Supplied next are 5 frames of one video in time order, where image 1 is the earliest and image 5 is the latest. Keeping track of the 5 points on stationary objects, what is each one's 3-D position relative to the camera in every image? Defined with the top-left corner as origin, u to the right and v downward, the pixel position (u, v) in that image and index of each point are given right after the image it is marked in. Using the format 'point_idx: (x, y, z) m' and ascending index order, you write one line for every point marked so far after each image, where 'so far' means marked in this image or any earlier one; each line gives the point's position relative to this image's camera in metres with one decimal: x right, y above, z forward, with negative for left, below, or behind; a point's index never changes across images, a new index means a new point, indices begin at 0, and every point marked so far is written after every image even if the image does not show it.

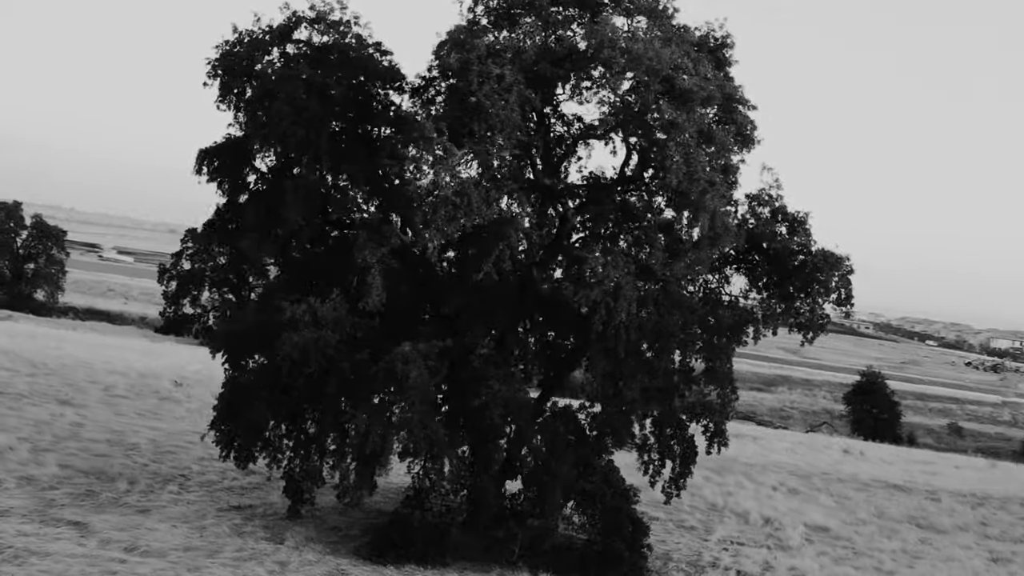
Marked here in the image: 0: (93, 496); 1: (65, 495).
0: (-6.8, -3.4, +12.5) m
1: (-7.1, -3.3, +12.2) m
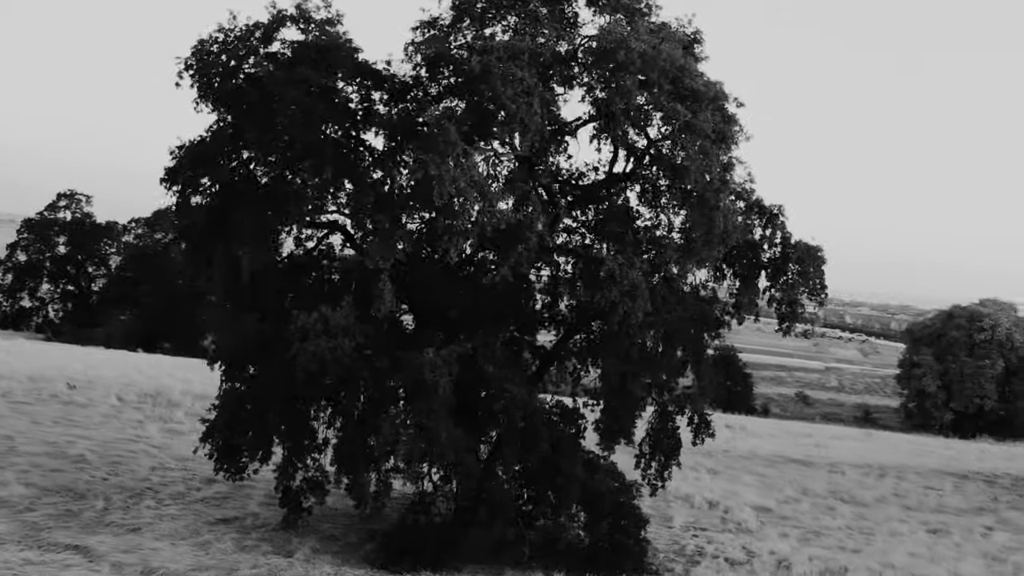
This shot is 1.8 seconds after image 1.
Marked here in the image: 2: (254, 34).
0: (-6.8, -3.5, +11.9) m
1: (-7.0, -3.5, +11.5) m
2: (-4.1, +4.1, +12.5) m
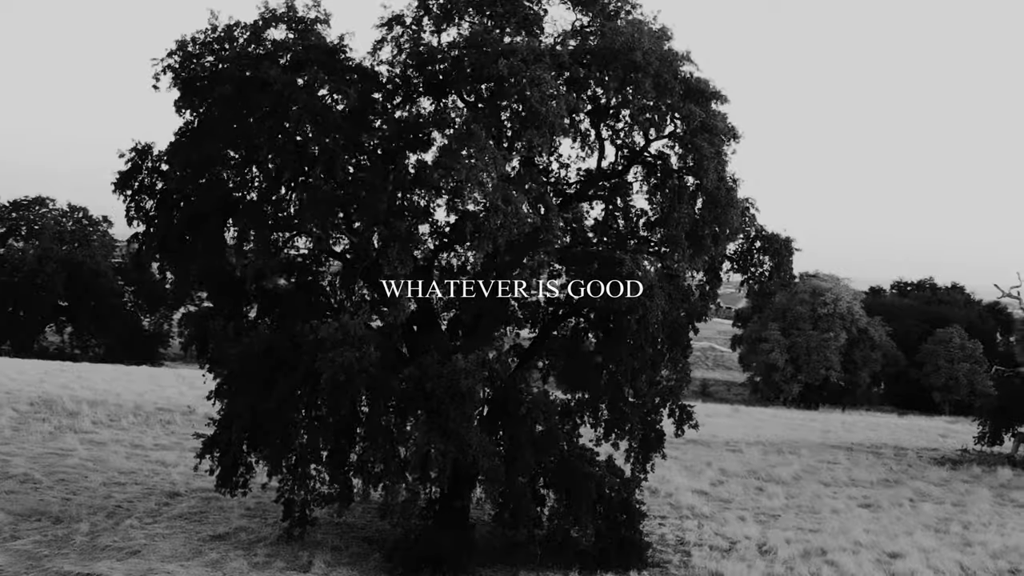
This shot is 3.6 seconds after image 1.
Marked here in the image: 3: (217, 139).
0: (-6.6, -3.7, +11.3) m
1: (-6.8, -3.7, +10.9) m
2: (-4.2, +4.0, +12.1) m
3: (-4.6, +2.4, +12.0) m
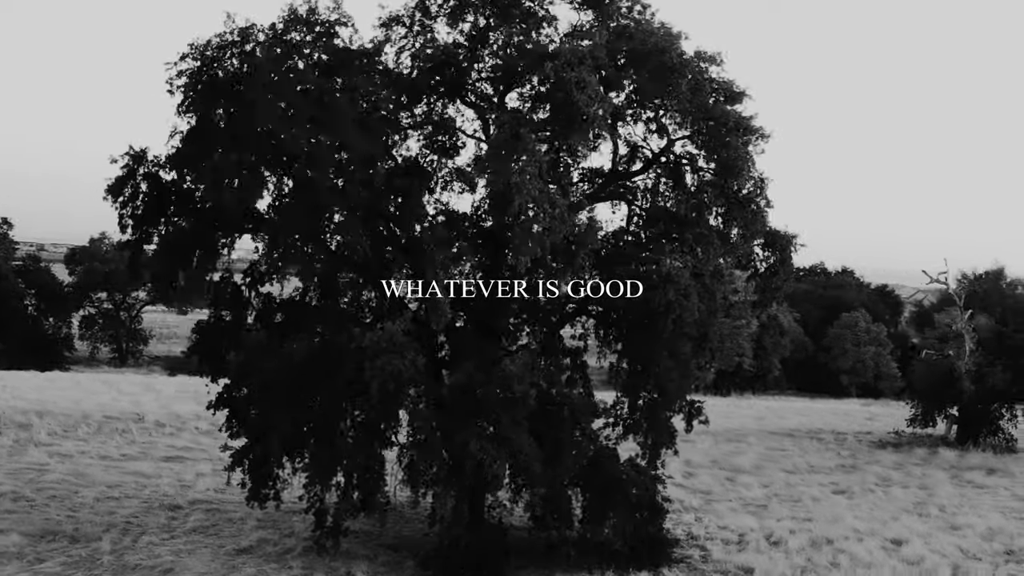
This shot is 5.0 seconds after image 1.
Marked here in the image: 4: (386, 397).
0: (-6.0, -3.9, +11.0) m
1: (-6.2, -3.9, +10.6) m
2: (-3.9, +3.9, +11.8) m
3: (-4.2, +2.2, +11.8) m
4: (-1.6, -1.3, +9.3) m
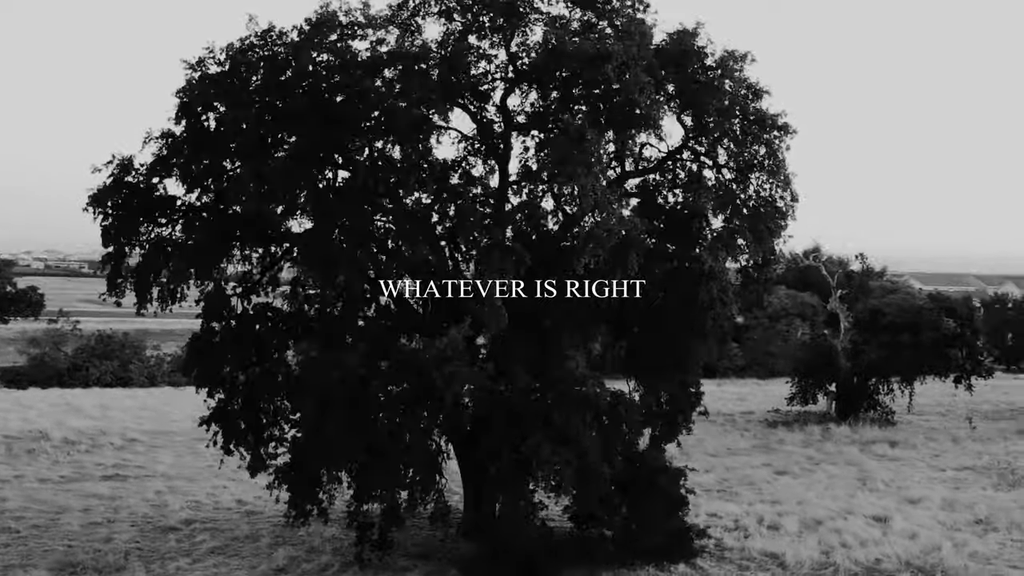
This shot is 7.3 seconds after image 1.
0: (-5.3, -4.2, +10.6) m
1: (-5.4, -4.2, +10.3) m
2: (-3.5, +3.6, +11.6) m
3: (-3.7, +2.0, +11.5) m
4: (-0.8, -1.4, +9.3) m
